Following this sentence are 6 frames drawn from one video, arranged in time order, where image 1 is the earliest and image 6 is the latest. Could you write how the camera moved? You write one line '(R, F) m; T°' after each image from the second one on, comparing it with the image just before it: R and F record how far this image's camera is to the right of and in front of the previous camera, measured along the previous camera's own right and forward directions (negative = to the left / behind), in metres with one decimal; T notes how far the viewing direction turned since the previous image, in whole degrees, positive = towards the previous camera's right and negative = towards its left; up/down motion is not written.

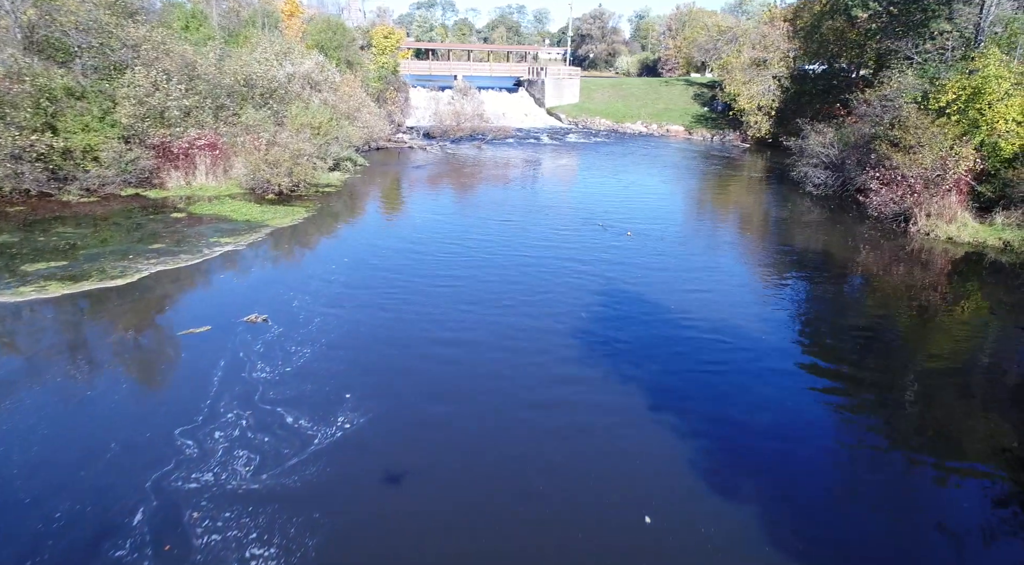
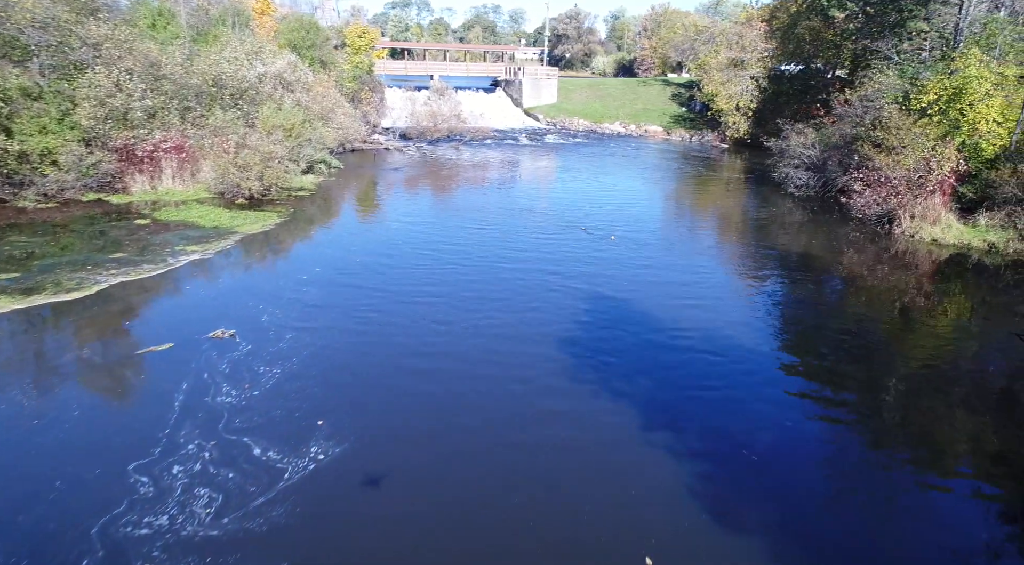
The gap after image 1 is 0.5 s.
(-0.1, +0.6) m; +2°
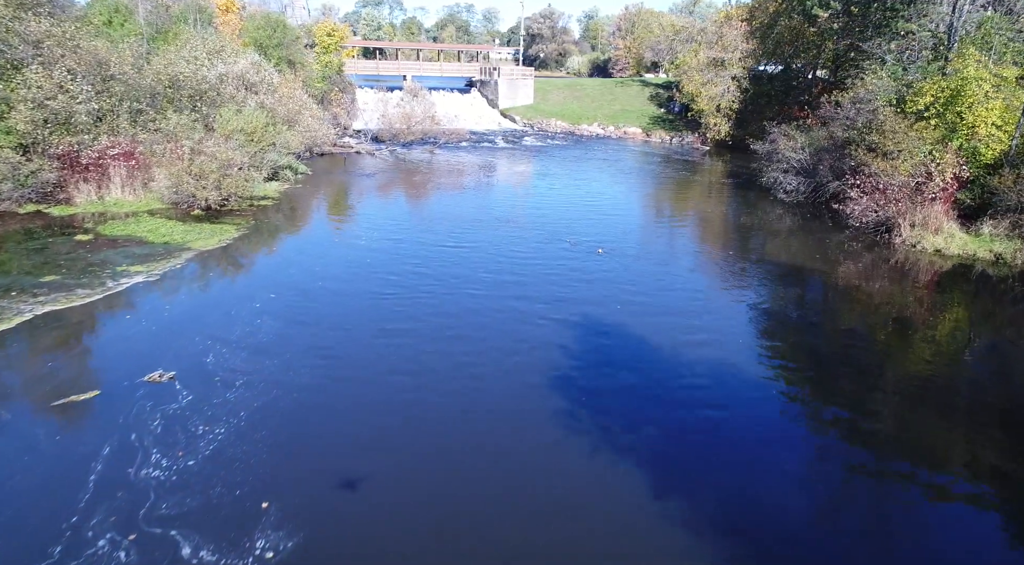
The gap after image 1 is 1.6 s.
(-0.1, +1.5) m; +2°
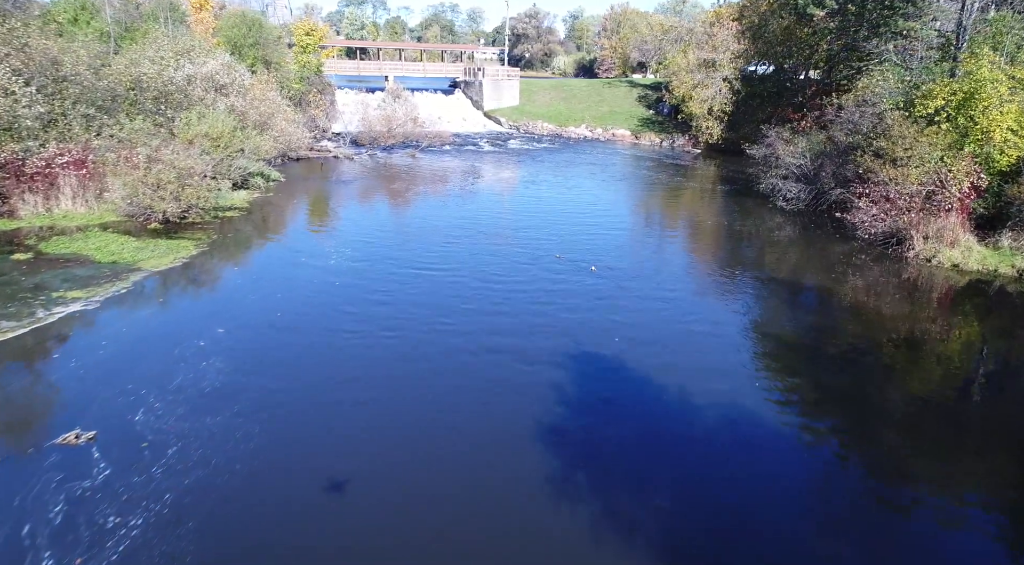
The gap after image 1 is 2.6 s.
(0.0, +1.5) m; +1°
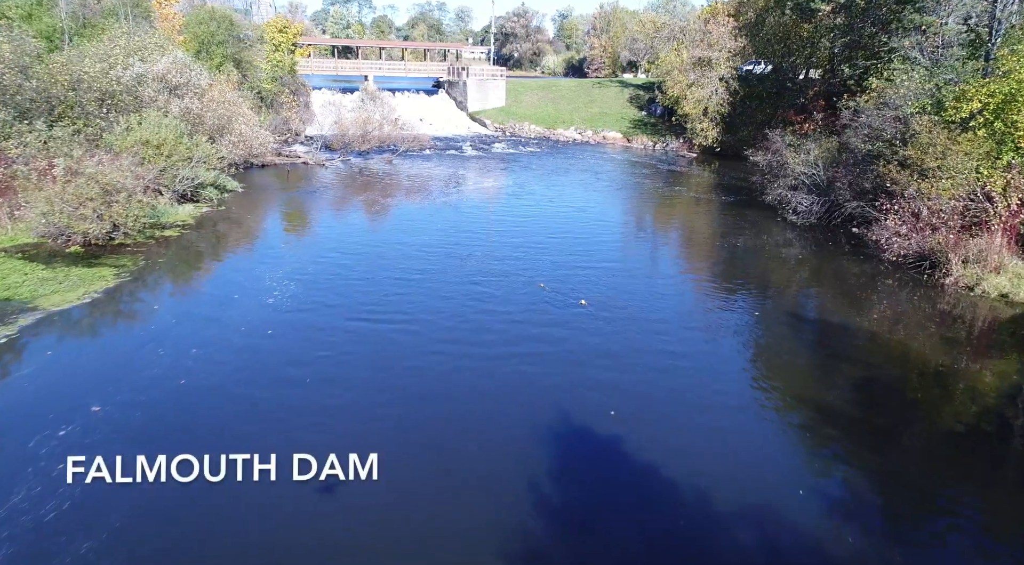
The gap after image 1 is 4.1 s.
(+0.3, +2.6) m; +1°
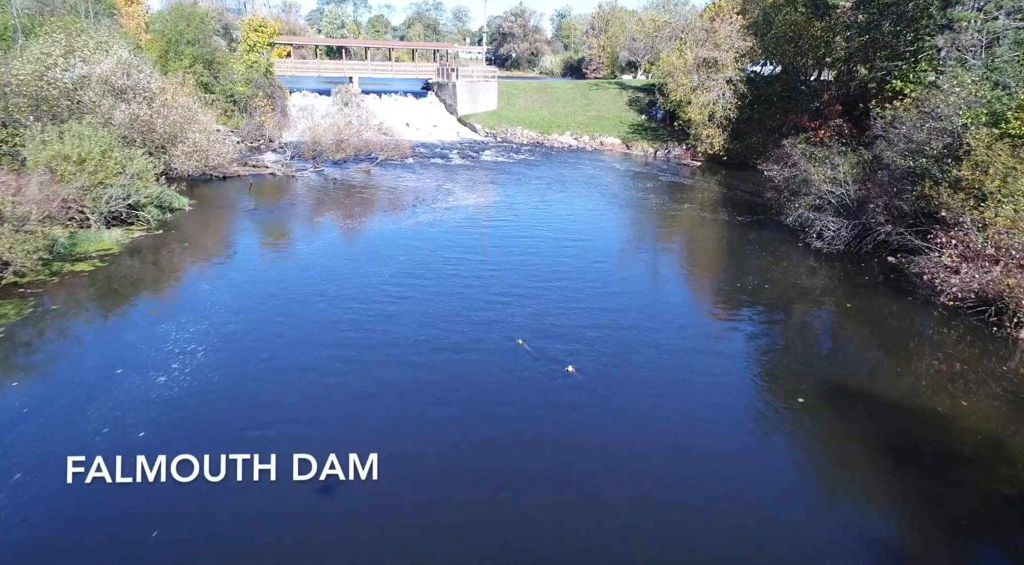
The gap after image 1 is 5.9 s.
(+0.4, +3.0) m; 0°
